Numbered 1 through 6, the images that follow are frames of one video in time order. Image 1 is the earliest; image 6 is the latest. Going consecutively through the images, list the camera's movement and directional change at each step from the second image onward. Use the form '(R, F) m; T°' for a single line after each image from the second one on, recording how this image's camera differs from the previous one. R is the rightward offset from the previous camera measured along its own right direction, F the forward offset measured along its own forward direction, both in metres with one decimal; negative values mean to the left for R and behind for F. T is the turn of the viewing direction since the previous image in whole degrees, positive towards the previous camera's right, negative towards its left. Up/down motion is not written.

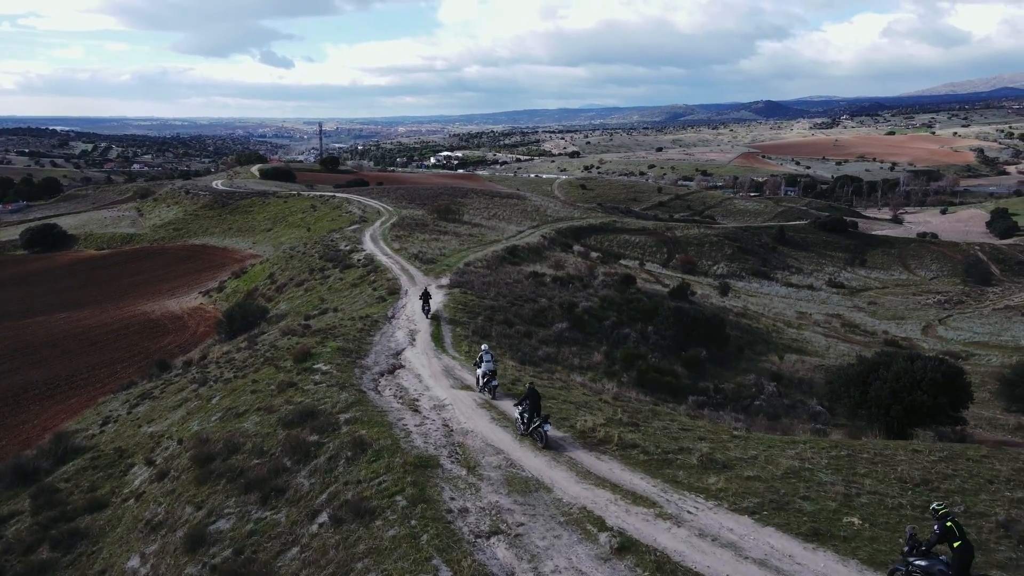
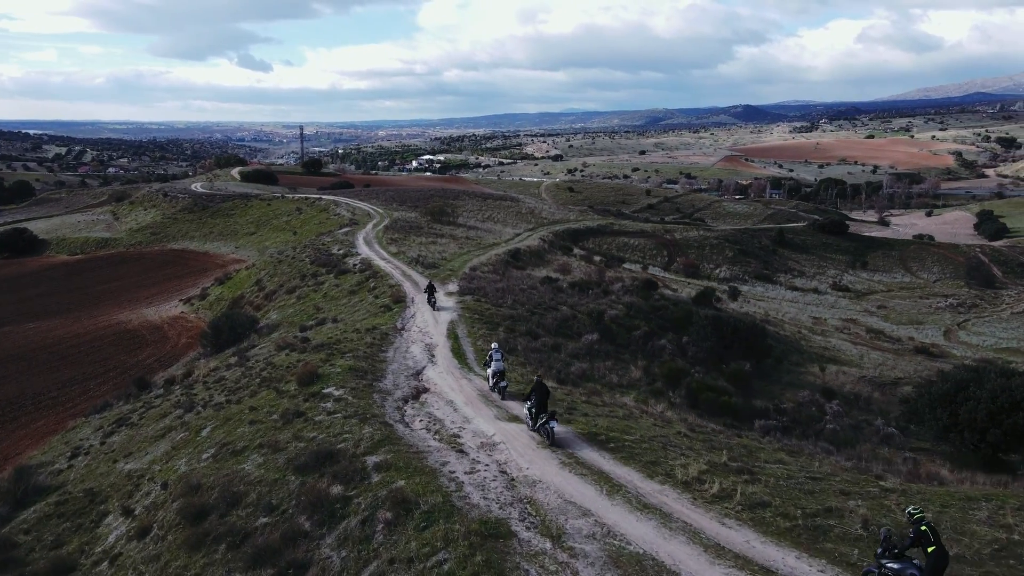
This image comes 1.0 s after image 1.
(-1.5, +3.0) m; +1°
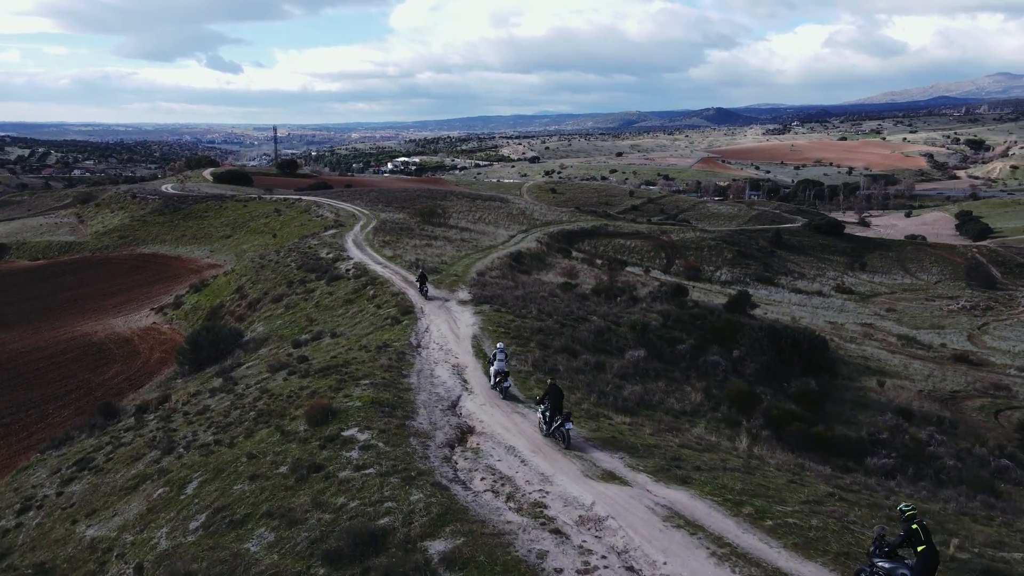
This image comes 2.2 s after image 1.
(-1.8, +3.6) m; +2°
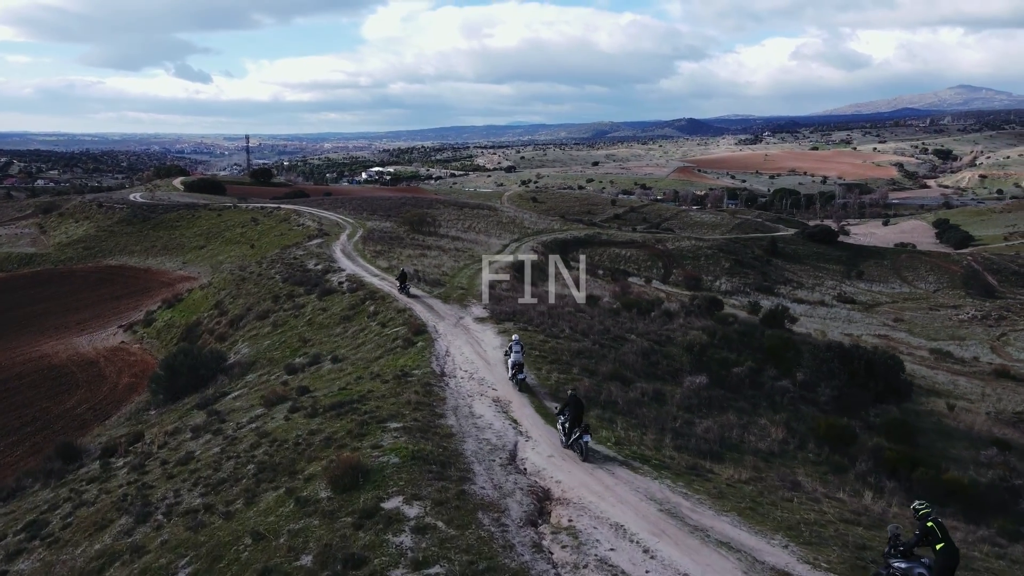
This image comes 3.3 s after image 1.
(-1.7, +3.4) m; +2°
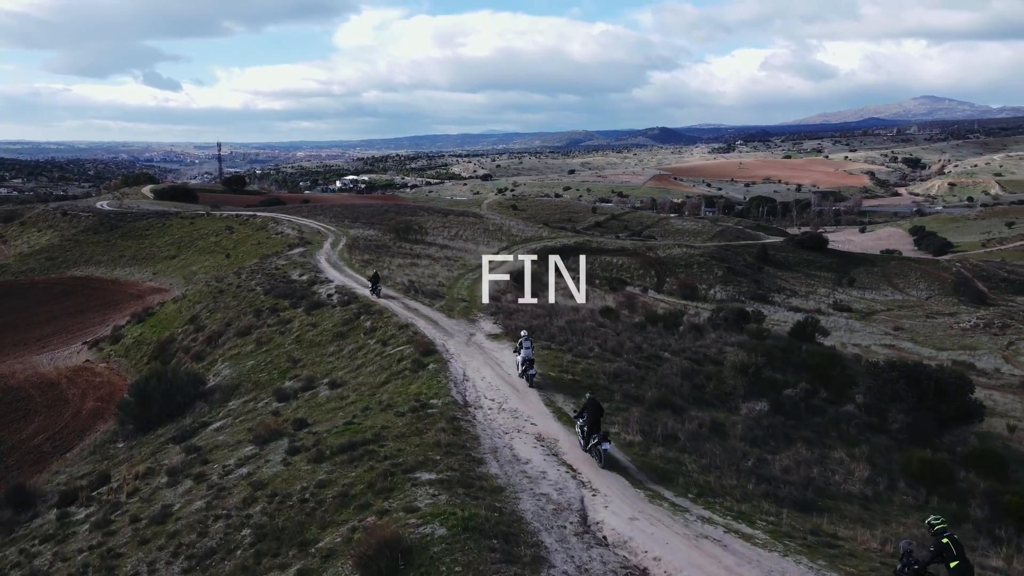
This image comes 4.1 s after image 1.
(-1.3, +2.6) m; +2°
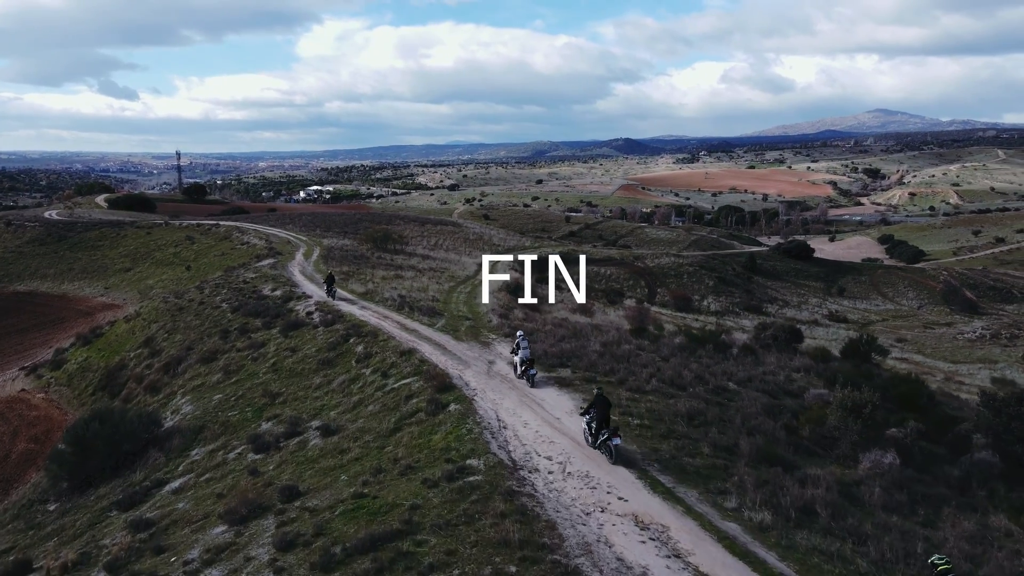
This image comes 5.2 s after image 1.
(-1.6, +4.0) m; +3°
